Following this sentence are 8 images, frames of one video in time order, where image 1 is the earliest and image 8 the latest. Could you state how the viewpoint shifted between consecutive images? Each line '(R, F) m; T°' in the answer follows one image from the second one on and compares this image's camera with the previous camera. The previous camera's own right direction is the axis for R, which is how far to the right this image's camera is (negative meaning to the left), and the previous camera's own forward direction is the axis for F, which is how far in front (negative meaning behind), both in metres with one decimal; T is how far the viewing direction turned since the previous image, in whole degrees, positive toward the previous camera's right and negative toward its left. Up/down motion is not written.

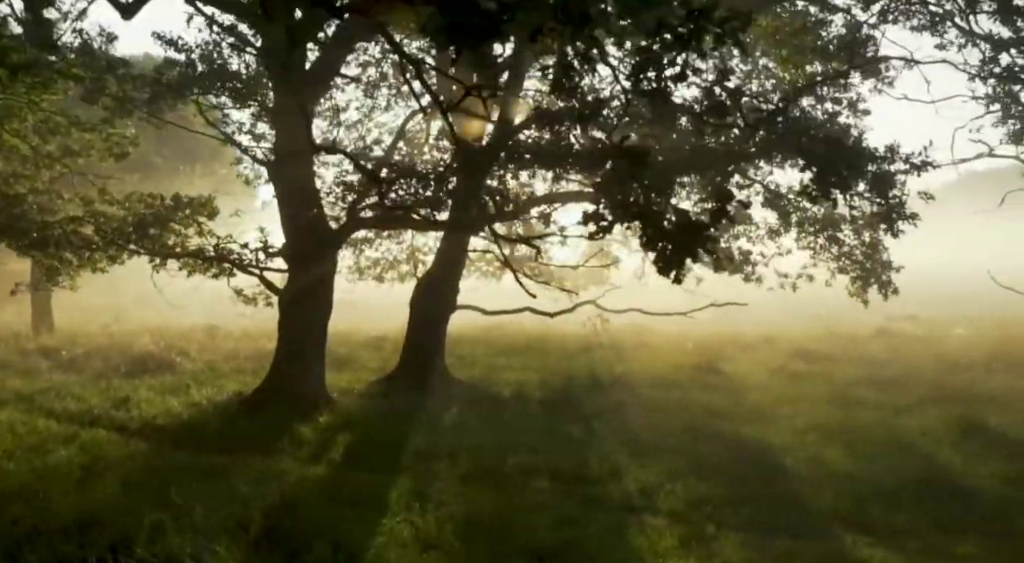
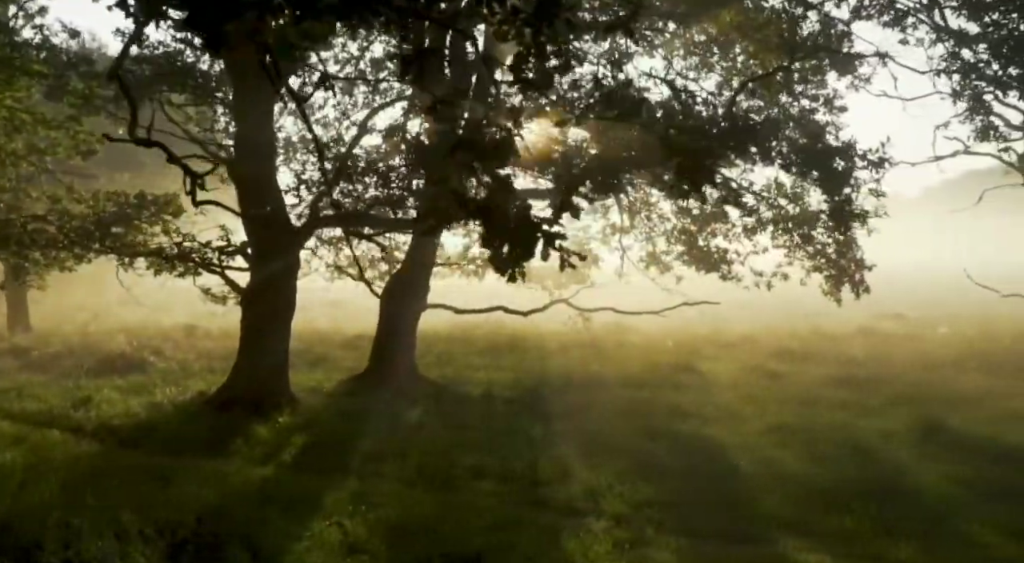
(+0.6, +0.1) m; 0°
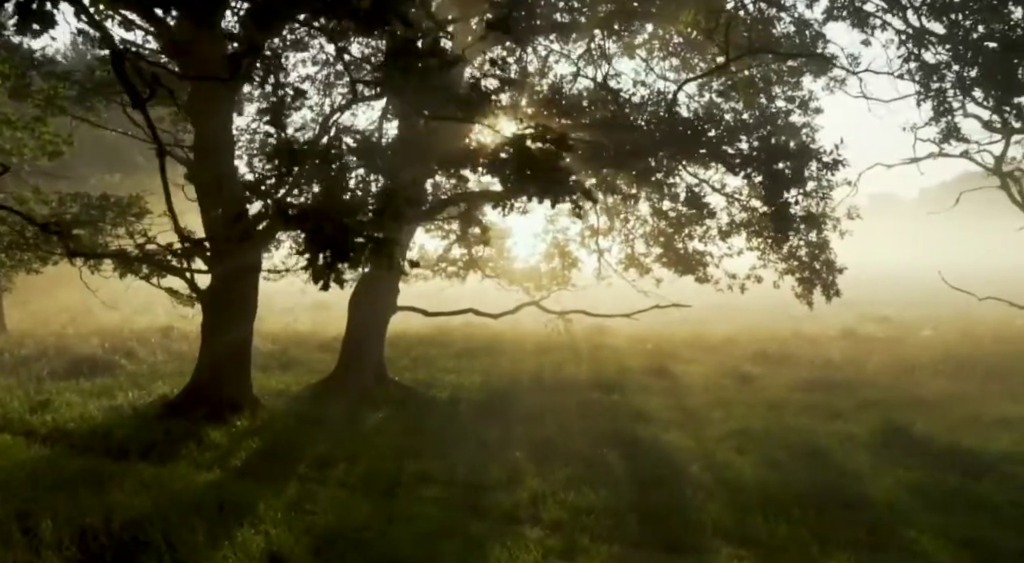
(+0.6, +0.1) m; 0°
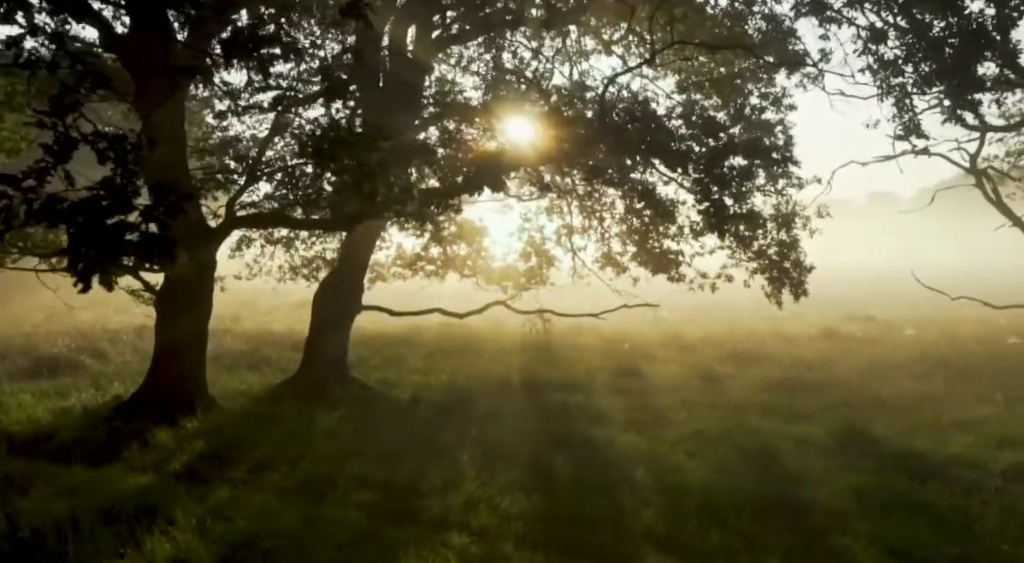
(+0.6, +0.2) m; 0°
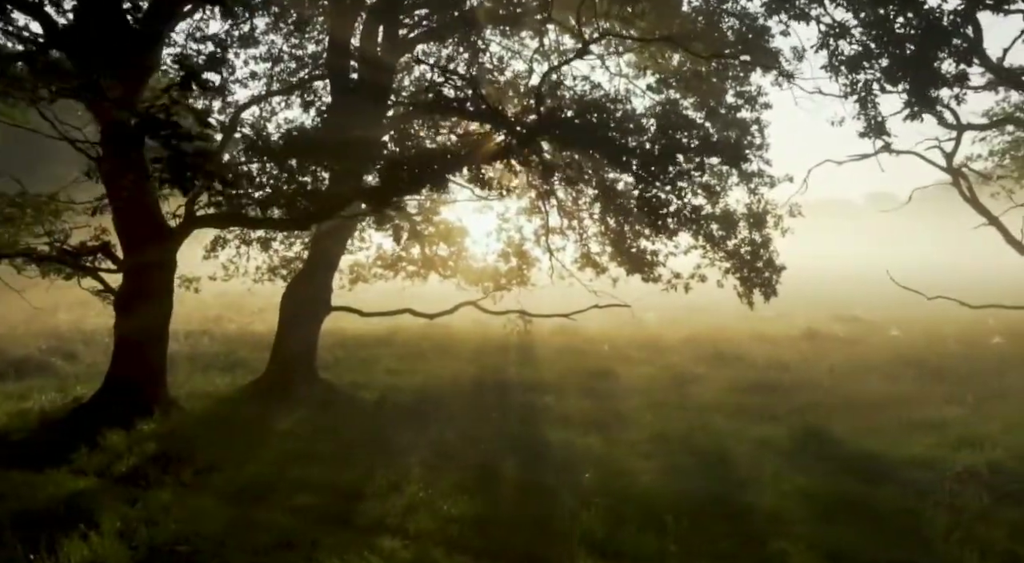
(+0.6, +0.1) m; 0°
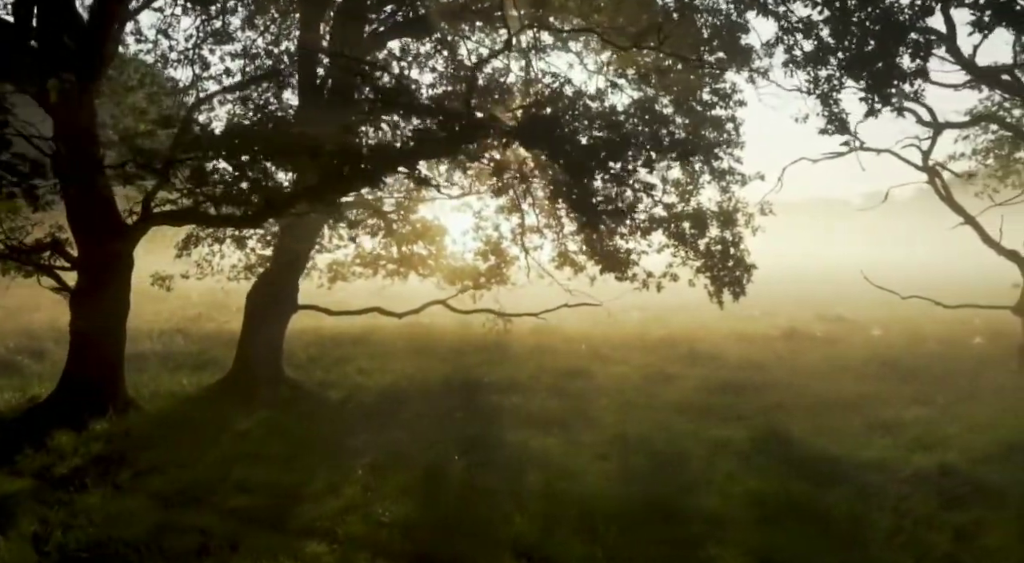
(+0.6, +0.2) m; 0°
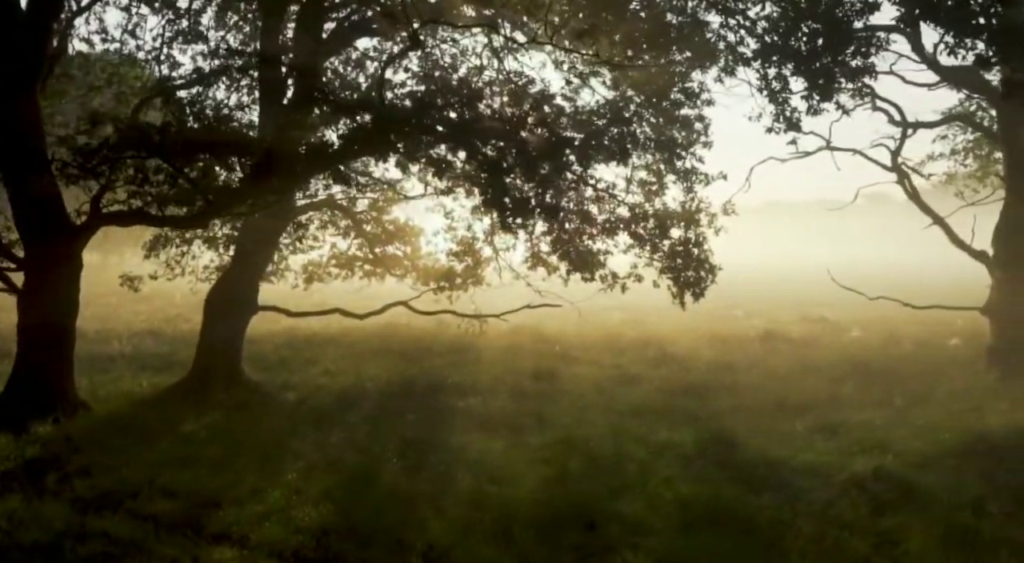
(+0.7, +0.1) m; 0°
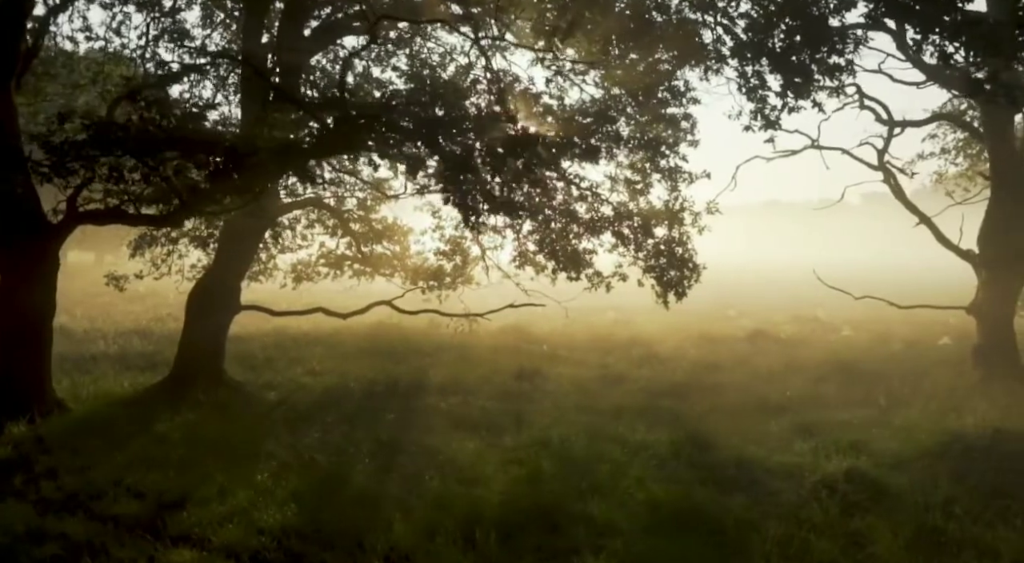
(+0.3, +0.1) m; 0°
